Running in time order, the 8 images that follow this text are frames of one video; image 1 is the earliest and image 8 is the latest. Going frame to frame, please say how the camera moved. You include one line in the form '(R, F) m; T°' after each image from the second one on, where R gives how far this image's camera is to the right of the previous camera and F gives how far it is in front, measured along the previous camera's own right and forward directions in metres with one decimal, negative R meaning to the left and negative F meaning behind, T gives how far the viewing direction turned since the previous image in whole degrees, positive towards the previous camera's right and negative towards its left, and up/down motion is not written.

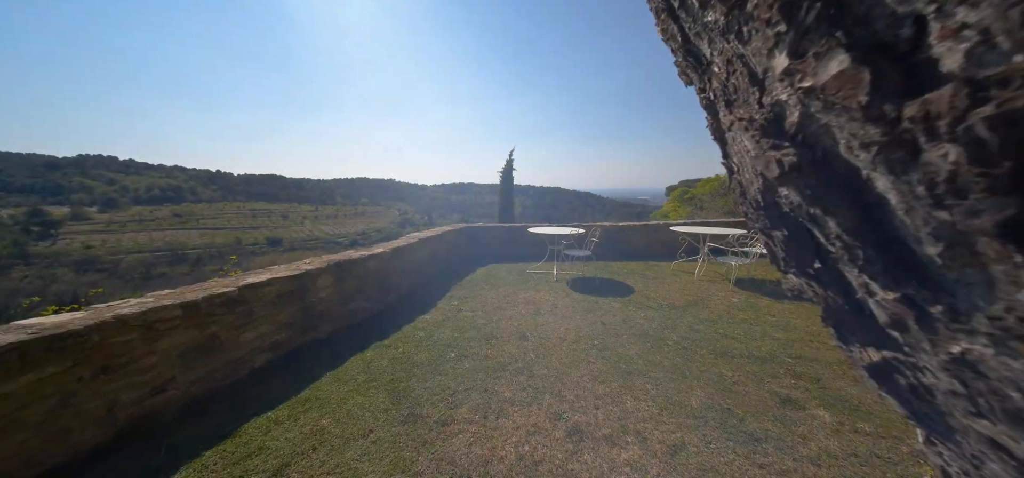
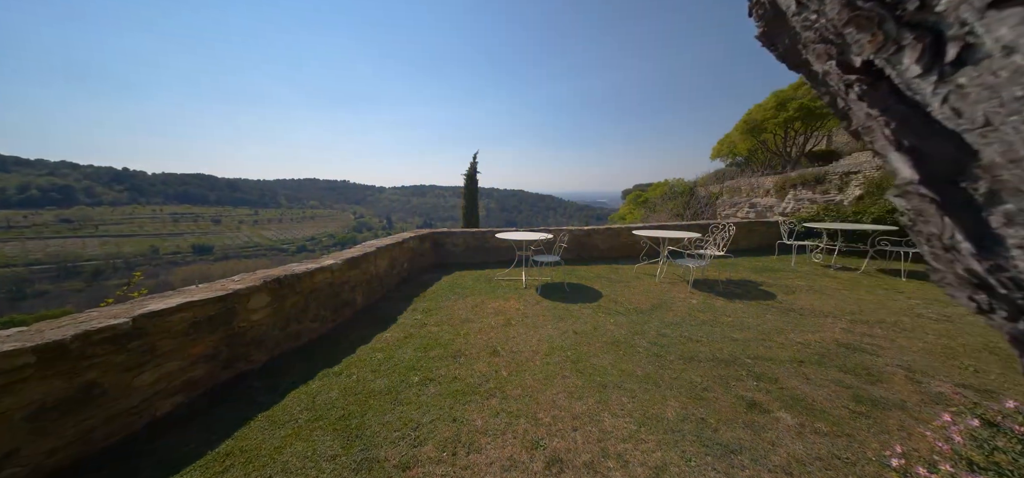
(0.0, +0.1) m; +7°
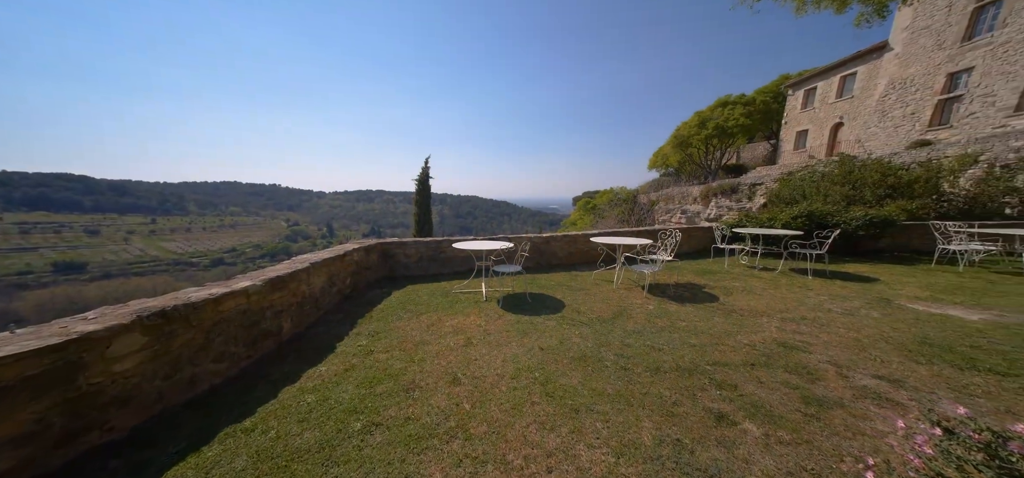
(0.0, +0.2) m; +9°
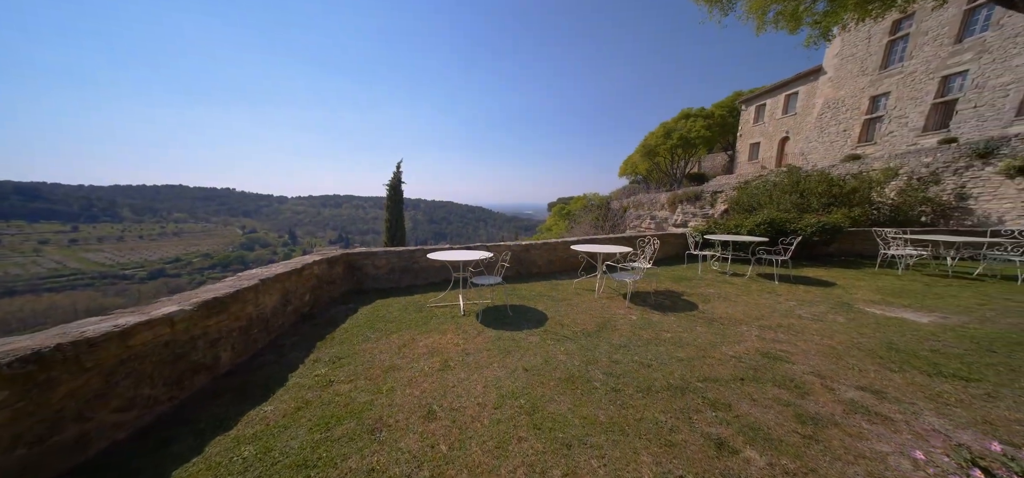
(0.0, +0.2) m; +5°
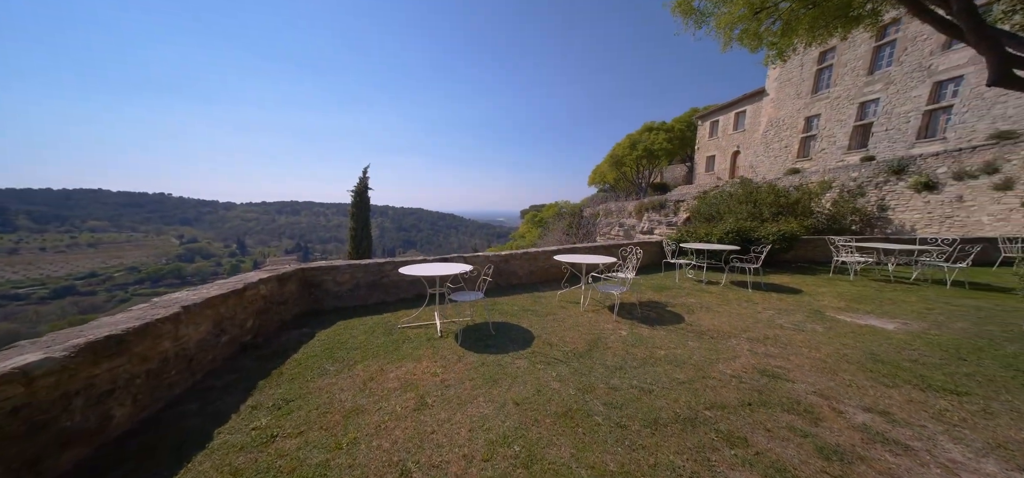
(-0.1, +0.2) m; +5°
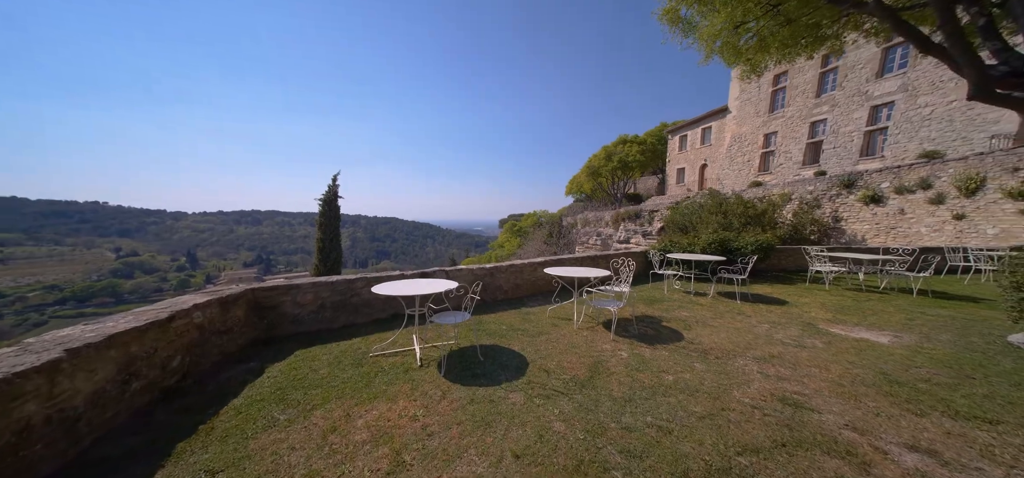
(-0.1, +0.3) m; +4°
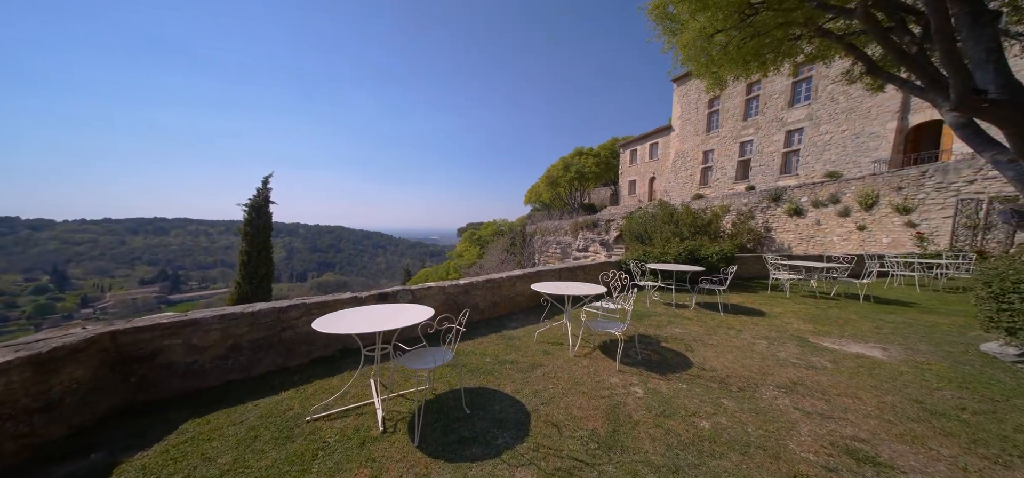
(-0.2, +0.6) m; +7°
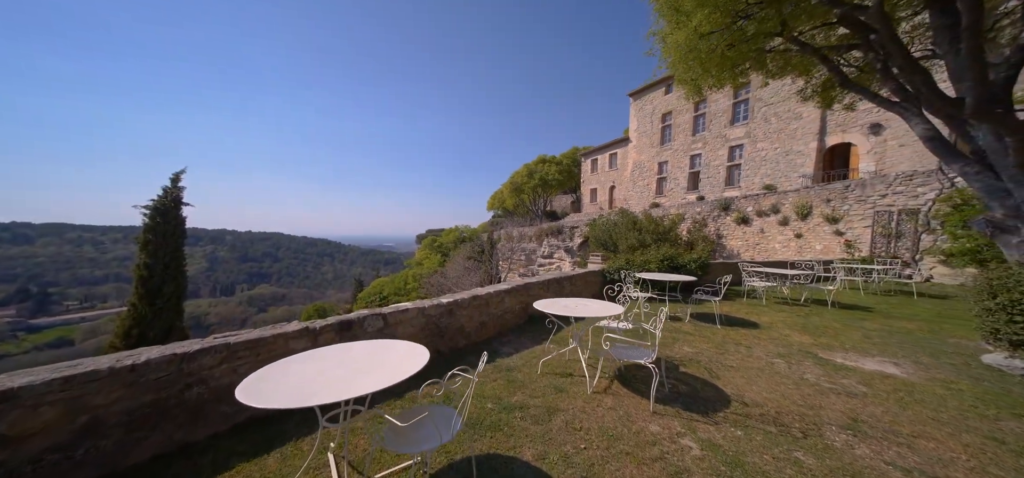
(-0.3, +0.6) m; +6°
